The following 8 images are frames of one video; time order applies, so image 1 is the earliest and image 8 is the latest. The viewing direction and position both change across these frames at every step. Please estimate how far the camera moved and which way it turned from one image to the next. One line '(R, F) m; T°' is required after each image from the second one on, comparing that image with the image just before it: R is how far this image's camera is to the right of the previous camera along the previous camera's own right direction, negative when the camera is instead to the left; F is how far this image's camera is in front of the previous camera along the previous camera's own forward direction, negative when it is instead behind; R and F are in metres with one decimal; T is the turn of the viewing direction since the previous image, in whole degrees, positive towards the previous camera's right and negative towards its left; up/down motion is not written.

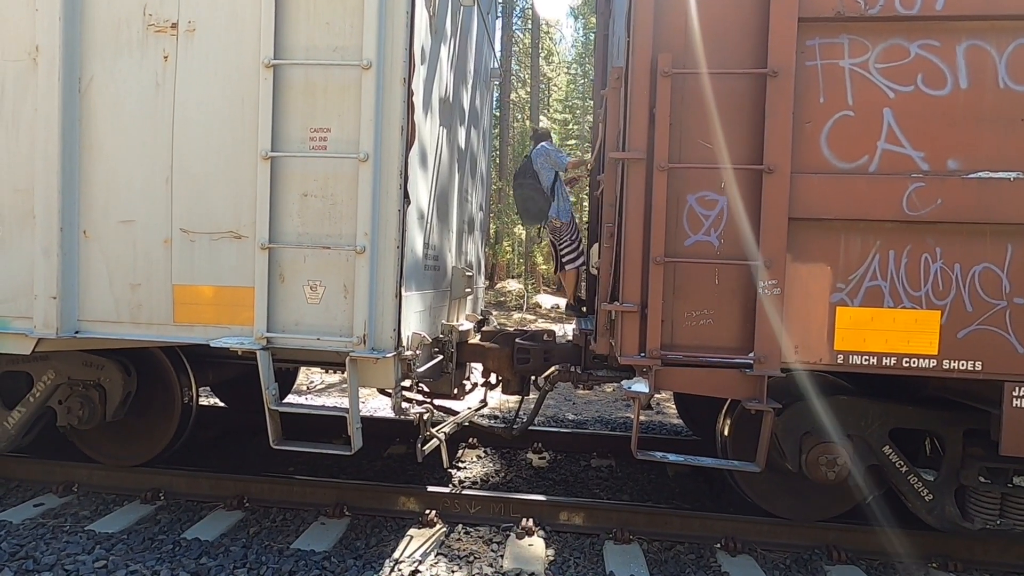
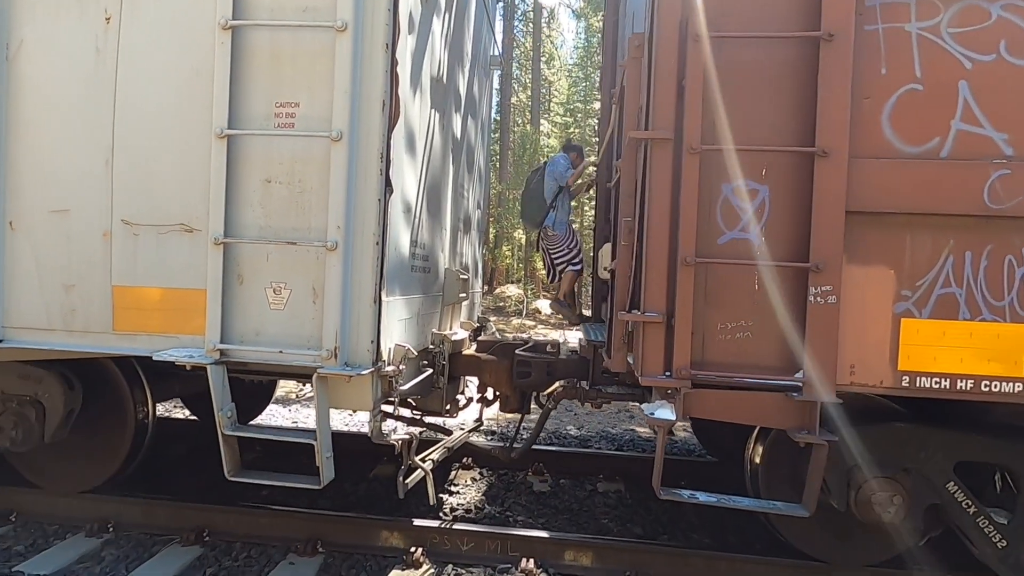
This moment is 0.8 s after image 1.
(0.0, +0.6) m; 0°
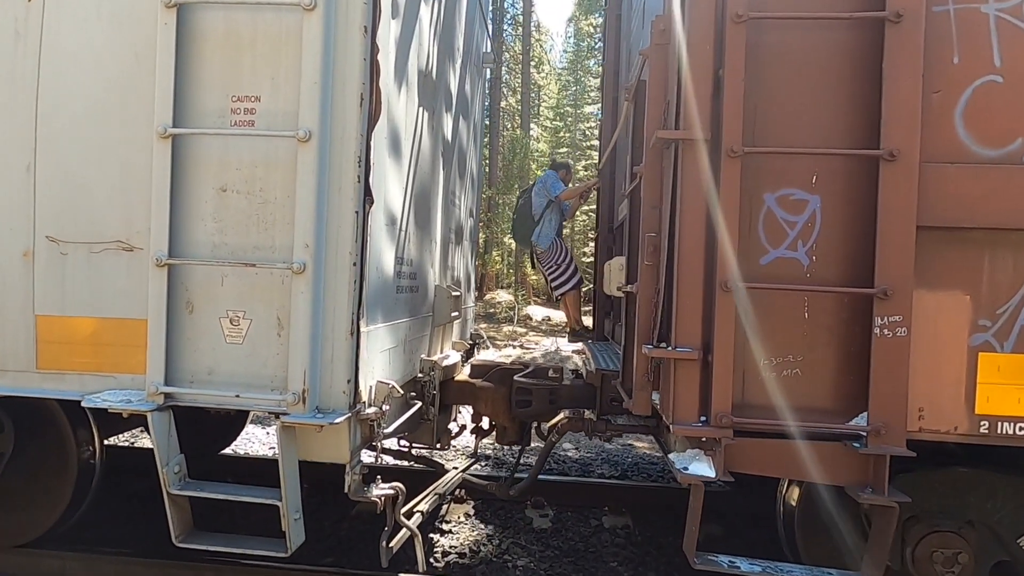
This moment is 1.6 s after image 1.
(-0.1, +0.5) m; +1°
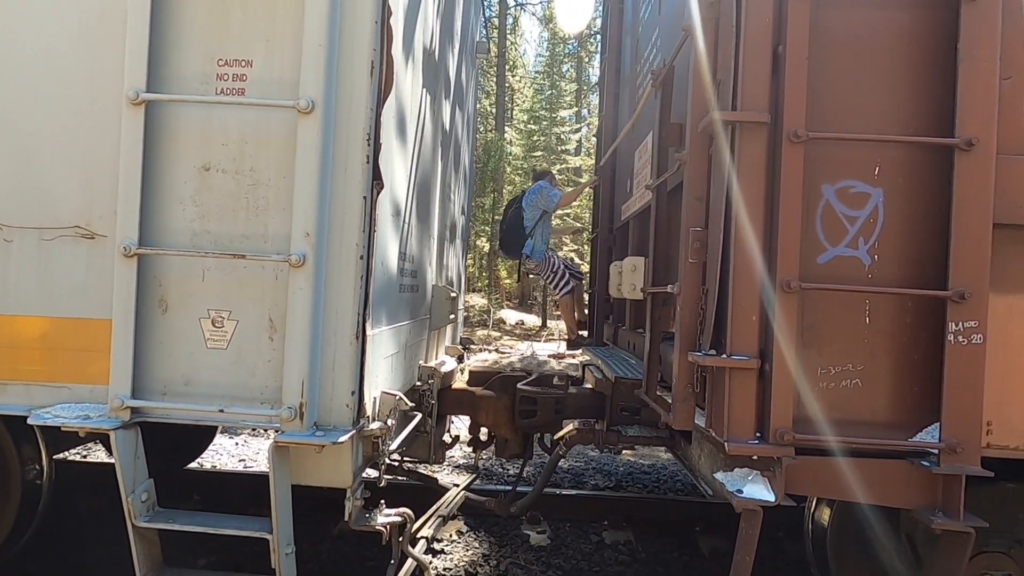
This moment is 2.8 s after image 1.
(-0.3, +0.3) m; +3°
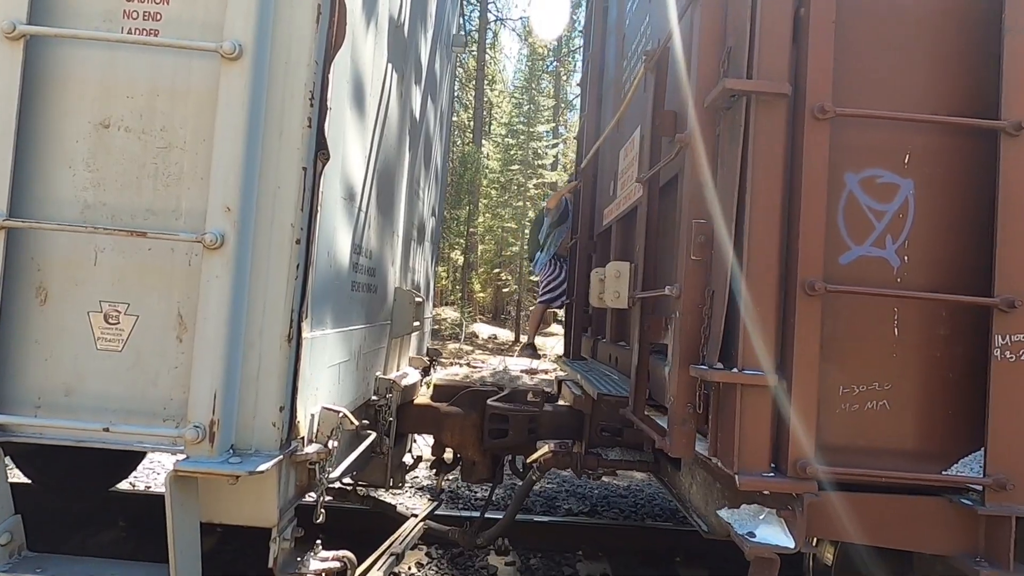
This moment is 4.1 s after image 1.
(0.0, +0.4) m; +3°
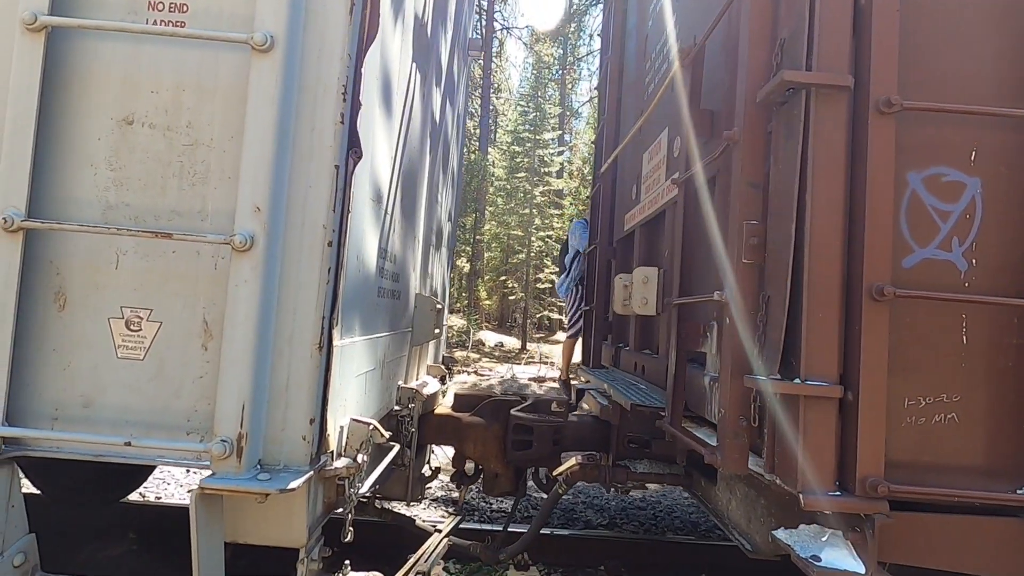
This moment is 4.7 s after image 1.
(-0.1, +0.1) m; 0°
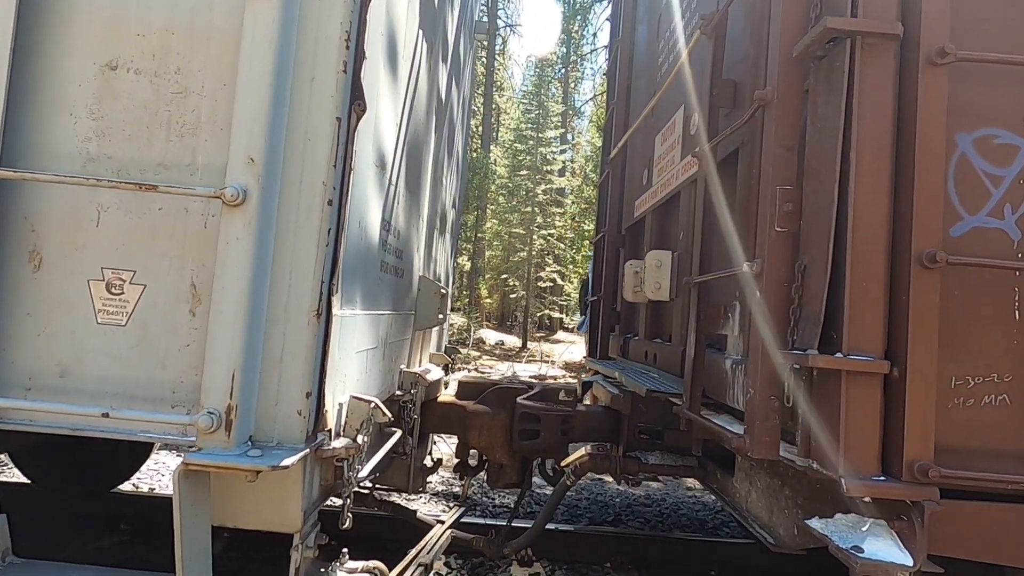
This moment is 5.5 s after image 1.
(0.0, +0.1) m; 0°
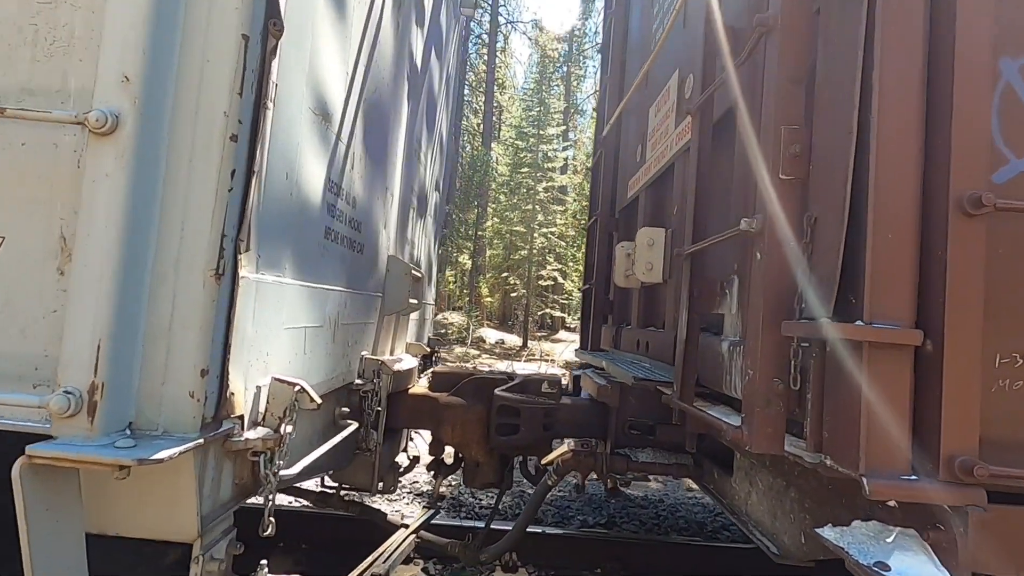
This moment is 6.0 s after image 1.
(+0.2, +0.3) m; 0°
